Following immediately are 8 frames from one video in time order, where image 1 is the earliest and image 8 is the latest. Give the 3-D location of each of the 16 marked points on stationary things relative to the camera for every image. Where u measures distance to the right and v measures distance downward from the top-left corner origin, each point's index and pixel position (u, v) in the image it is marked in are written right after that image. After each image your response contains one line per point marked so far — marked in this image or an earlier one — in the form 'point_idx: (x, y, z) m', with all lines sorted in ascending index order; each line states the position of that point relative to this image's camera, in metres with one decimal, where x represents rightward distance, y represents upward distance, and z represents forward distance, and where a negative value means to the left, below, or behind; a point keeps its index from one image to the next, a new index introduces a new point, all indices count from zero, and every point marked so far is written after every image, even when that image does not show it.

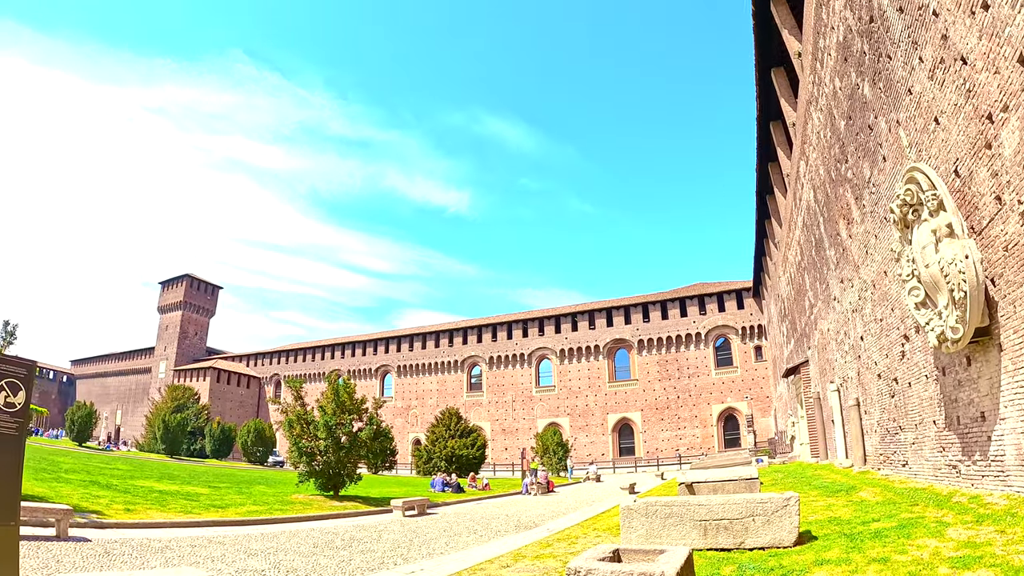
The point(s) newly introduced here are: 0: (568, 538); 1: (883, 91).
0: (+0.8, -3.2, +7.6) m
1: (+6.0, +3.2, +9.5) m
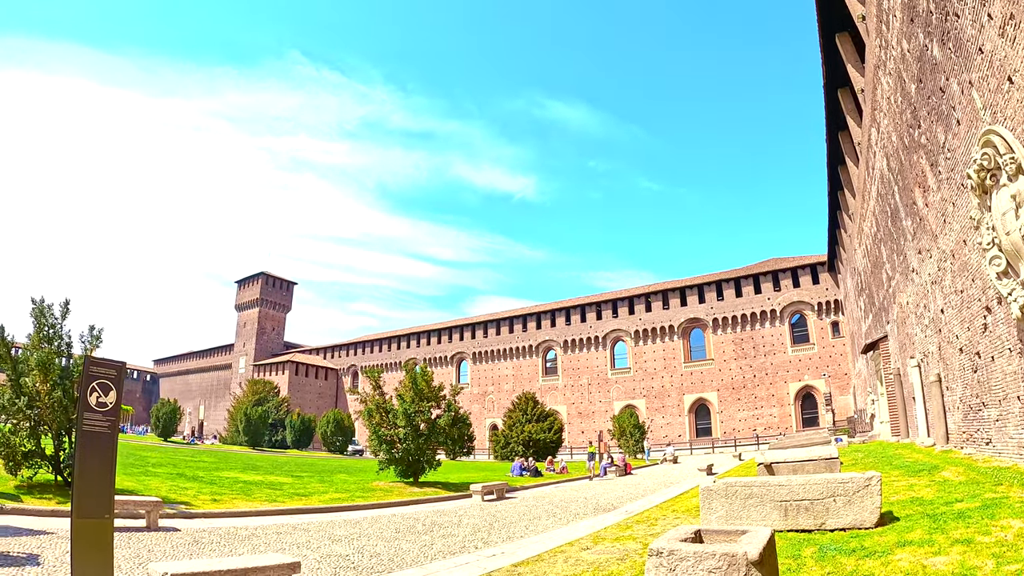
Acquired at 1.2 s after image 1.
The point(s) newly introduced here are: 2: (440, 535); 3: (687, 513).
0: (+1.8, -3.0, +7.5) m
1: (+6.8, +3.7, +9.0) m
2: (-0.8, -3.0, +7.2) m
3: (+2.6, -3.2, +8.4) m
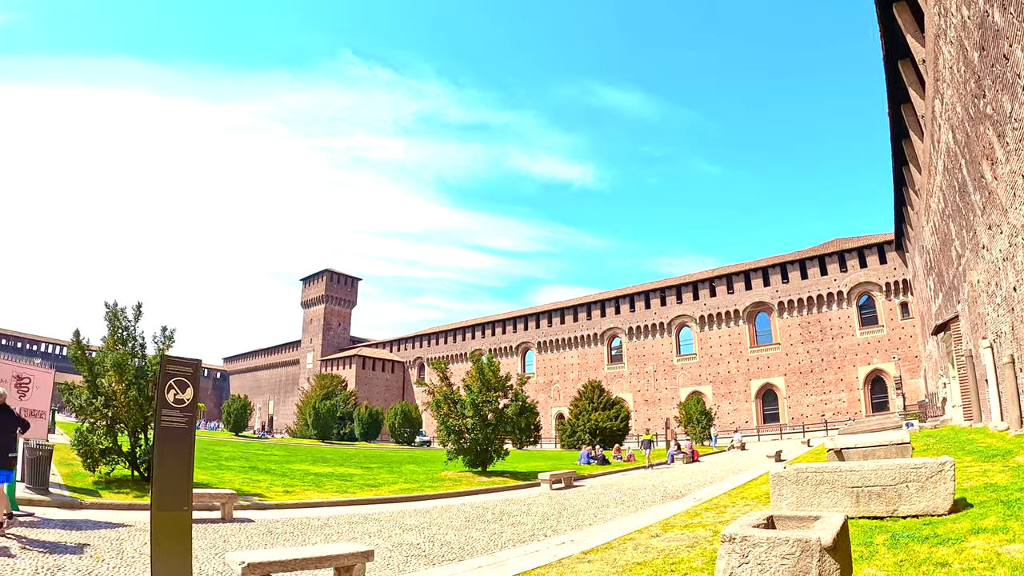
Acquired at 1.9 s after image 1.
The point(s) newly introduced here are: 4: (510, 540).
0: (+2.6, -2.8, +7.4) m
1: (+7.5, +4.0, +8.6) m
2: (0.0, -2.9, +7.2) m
3: (+3.4, -3.0, +8.3) m
4: (0.0, -2.9, +6.8) m
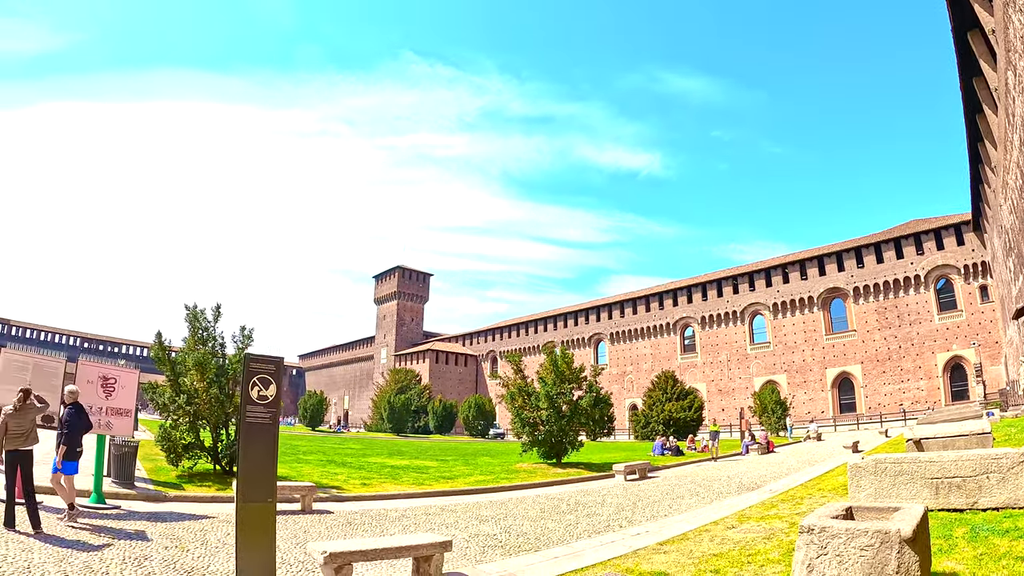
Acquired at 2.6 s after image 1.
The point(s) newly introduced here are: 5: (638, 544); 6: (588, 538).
0: (+3.5, -2.6, +7.2) m
1: (+8.3, +4.3, +8.3) m
2: (+0.9, -2.8, +7.2) m
3: (+4.4, -2.8, +8.1) m
4: (+0.8, -2.8, +6.7) m
5: (+1.4, -2.8, +6.3) m
6: (+0.9, -2.8, +6.5) m
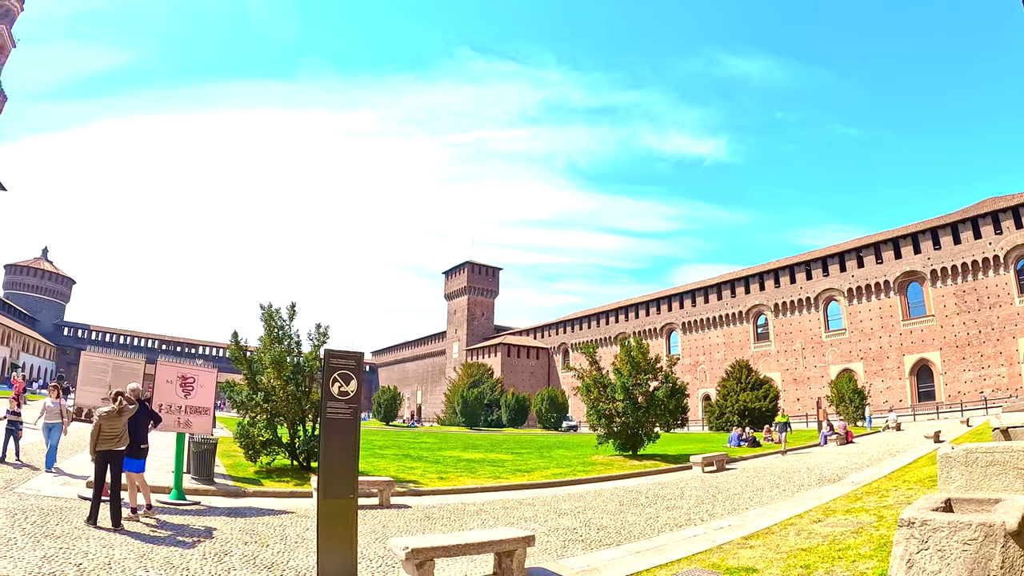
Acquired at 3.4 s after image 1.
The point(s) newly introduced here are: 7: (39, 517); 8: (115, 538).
0: (+4.3, -2.5, +7.1) m
1: (+9.0, +4.5, +7.9) m
2: (+1.7, -2.7, +7.1) m
3: (+5.2, -2.7, +7.9) m
4: (+1.7, -2.7, +6.7) m
5: (+2.2, -2.7, +6.2) m
6: (+1.7, -2.7, +6.4) m
7: (-6.0, -2.8, +7.3) m
8: (-4.7, -2.9, +6.9) m
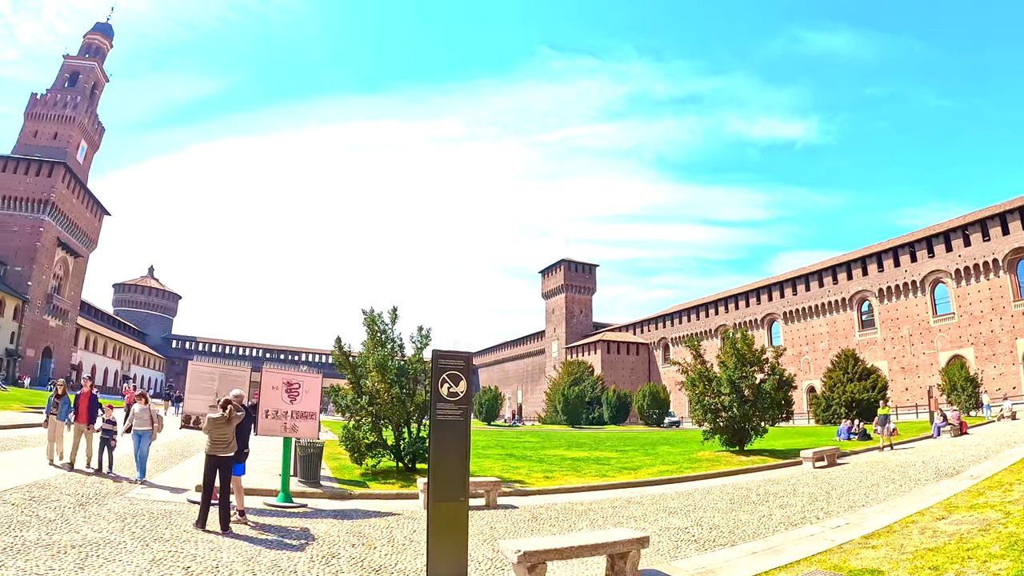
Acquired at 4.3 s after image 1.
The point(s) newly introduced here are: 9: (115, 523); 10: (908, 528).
0: (+5.5, -2.3, +6.8) m
1: (+10.0, +4.8, +7.6) m
2: (+2.9, -2.6, +7.0) m
3: (+6.5, -2.5, +7.6) m
4: (+2.8, -2.6, +6.6) m
5: (+3.4, -2.6, +6.1) m
6: (+2.9, -2.6, +6.3) m
7: (-4.7, -3.0, +7.6) m
8: (-3.5, -3.1, +7.2) m
9: (-5.1, -3.0, +7.5) m
10: (+4.1, -2.5, +6.1) m
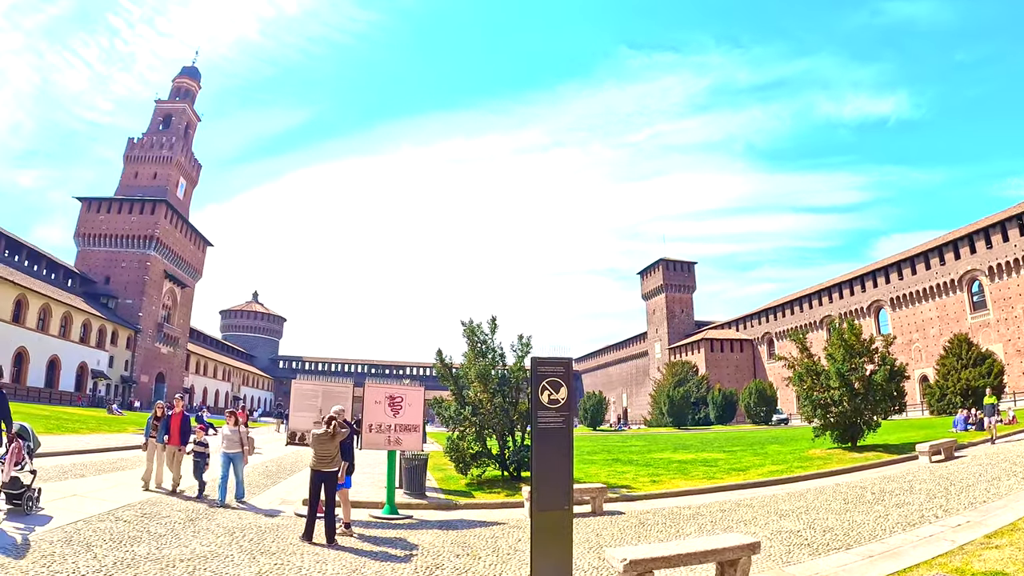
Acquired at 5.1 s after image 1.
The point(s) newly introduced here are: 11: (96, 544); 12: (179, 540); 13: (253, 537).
0: (+6.7, -2.1, +6.6) m
1: (+10.9, +5.2, +7.4) m
2: (+4.2, -2.5, +6.9) m
3: (+7.7, -2.3, +7.2) m
4: (+4.1, -2.5, +6.4) m
5: (+4.6, -2.4, +5.9) m
6: (+4.1, -2.5, +6.1) m
7: (-3.4, -3.3, +7.8) m
8: (-2.2, -3.3, +7.3) m
9: (-3.8, -3.3, +7.7) m
10: (+5.3, -2.3, +5.9) m
11: (-5.2, -3.2, +7.2) m
12: (-4.3, -3.3, +7.6) m
13: (-3.4, -3.3, +7.8) m
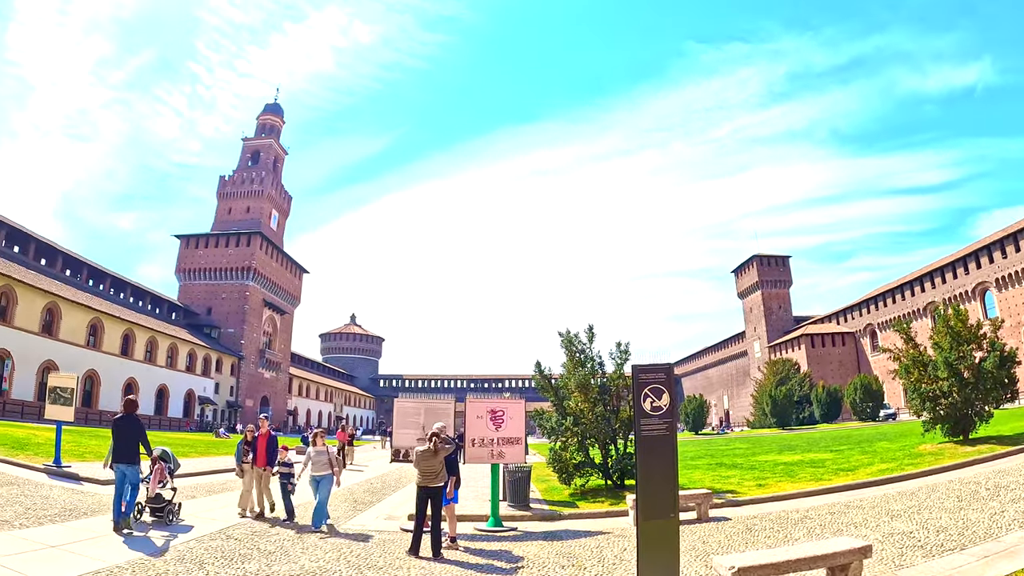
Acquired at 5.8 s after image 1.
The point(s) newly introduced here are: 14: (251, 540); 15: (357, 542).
0: (+7.9, -1.9, +6.4) m
1: (+11.9, +5.5, +7.4) m
2: (+5.5, -2.5, +6.8) m
3: (+9.0, -2.1, +7.0) m
4: (+5.3, -2.5, +6.3) m
5: (+5.8, -2.3, +5.8) m
6: (+5.3, -2.4, +6.1) m
7: (-2.1, -3.6, +8.0) m
8: (-0.9, -3.6, +7.4) m
9: (-2.5, -3.6, +7.9) m
10: (+6.5, -2.2, +5.8) m
11: (-3.9, -3.5, +7.5) m
12: (-3.0, -3.6, +7.8) m
13: (-2.1, -3.7, +8.0) m
14: (-3.7, -3.6, +8.2) m
15: (-2.3, -3.7, +8.3) m
